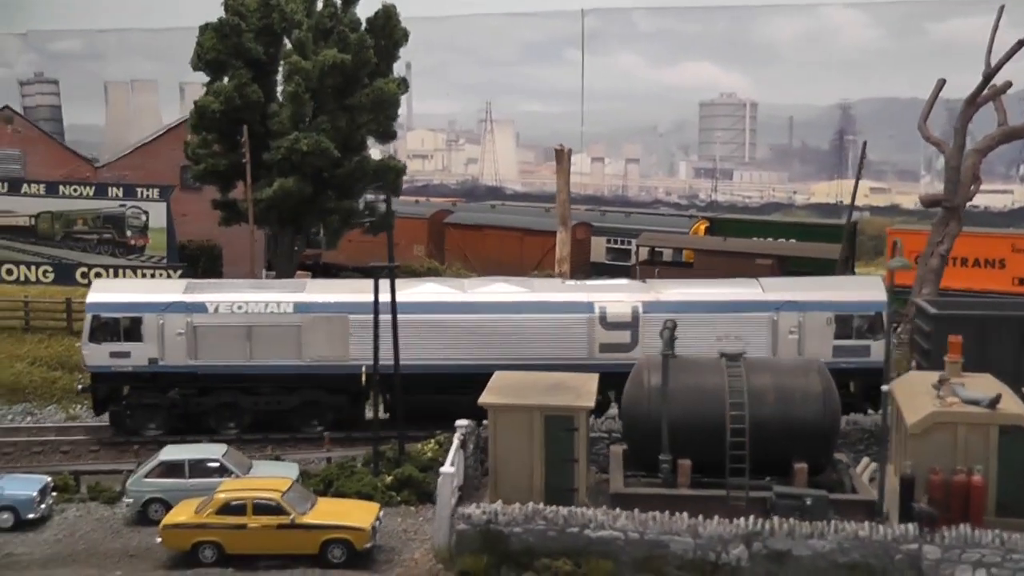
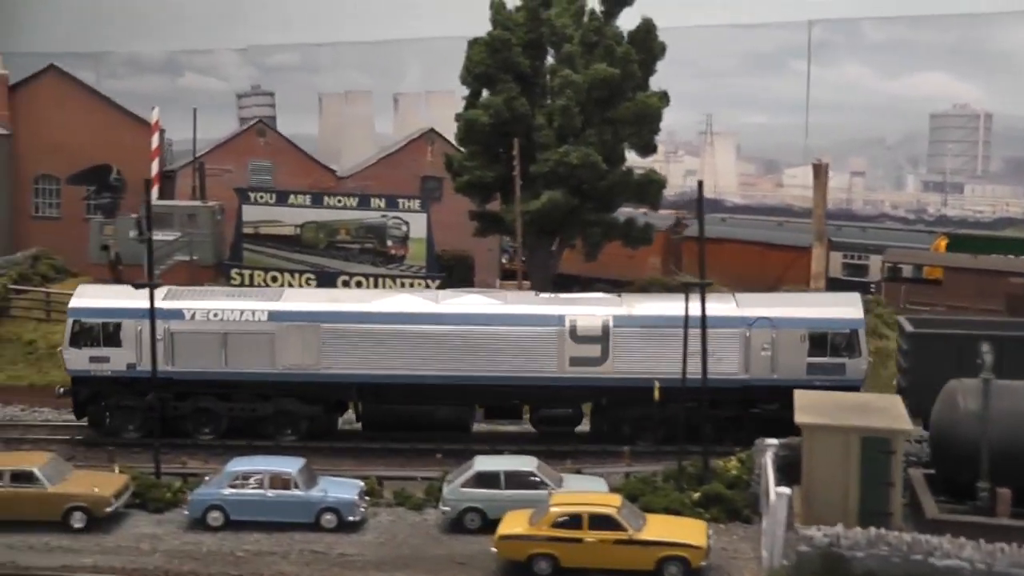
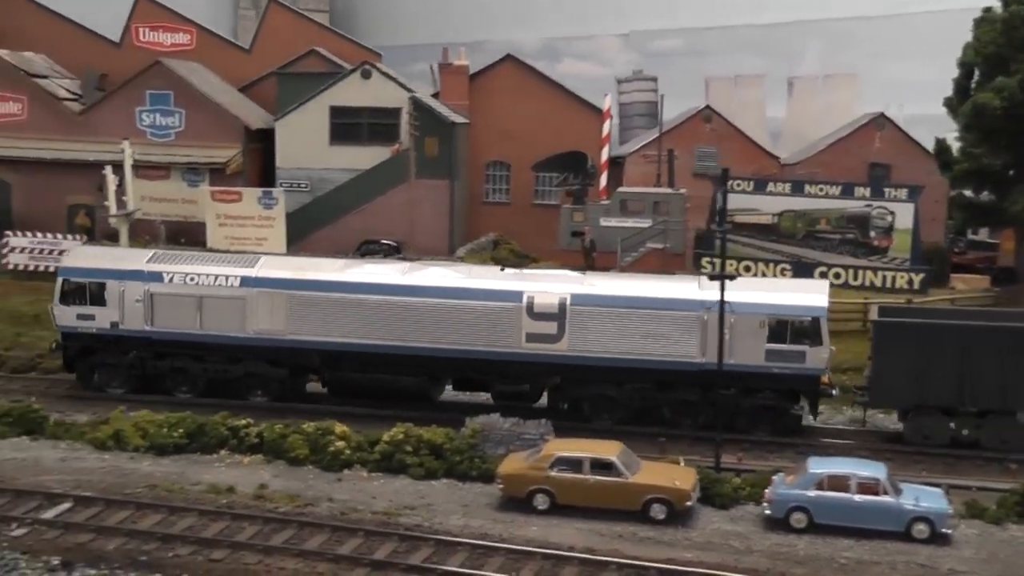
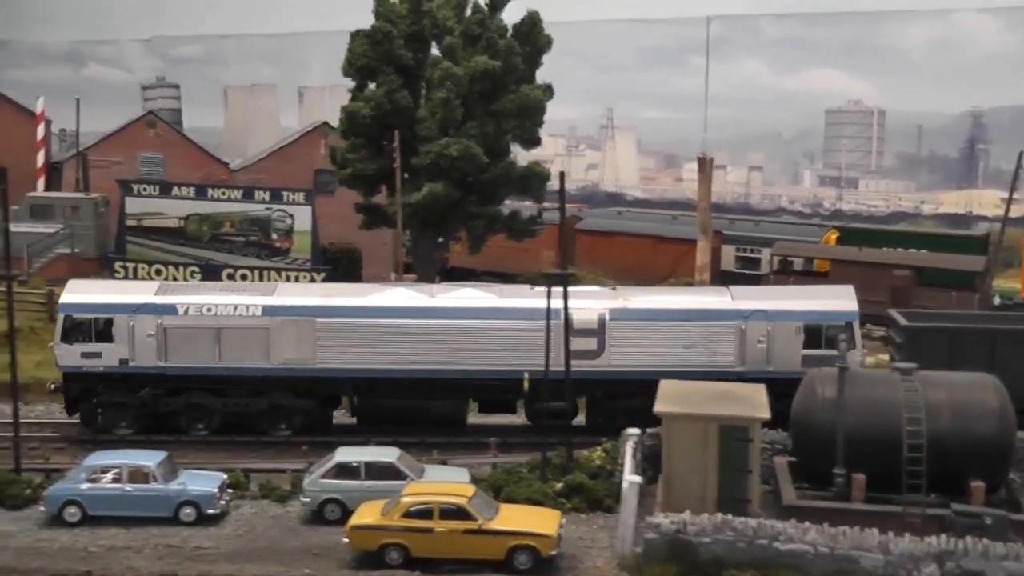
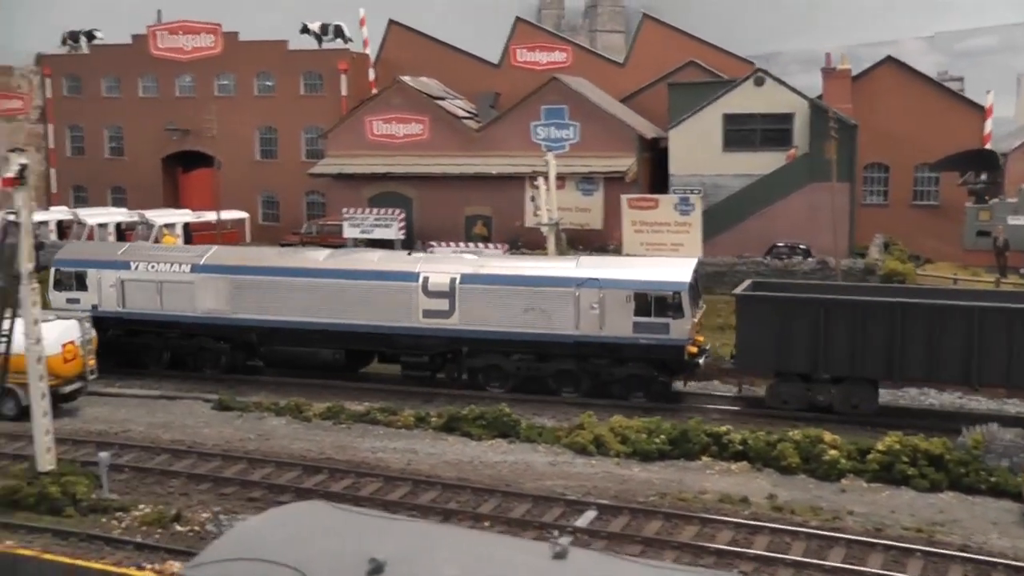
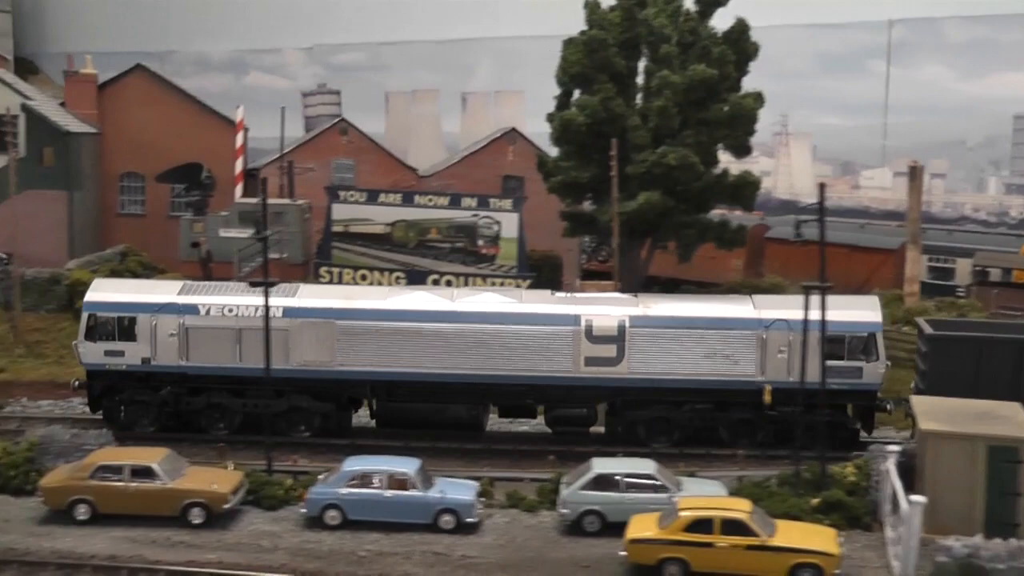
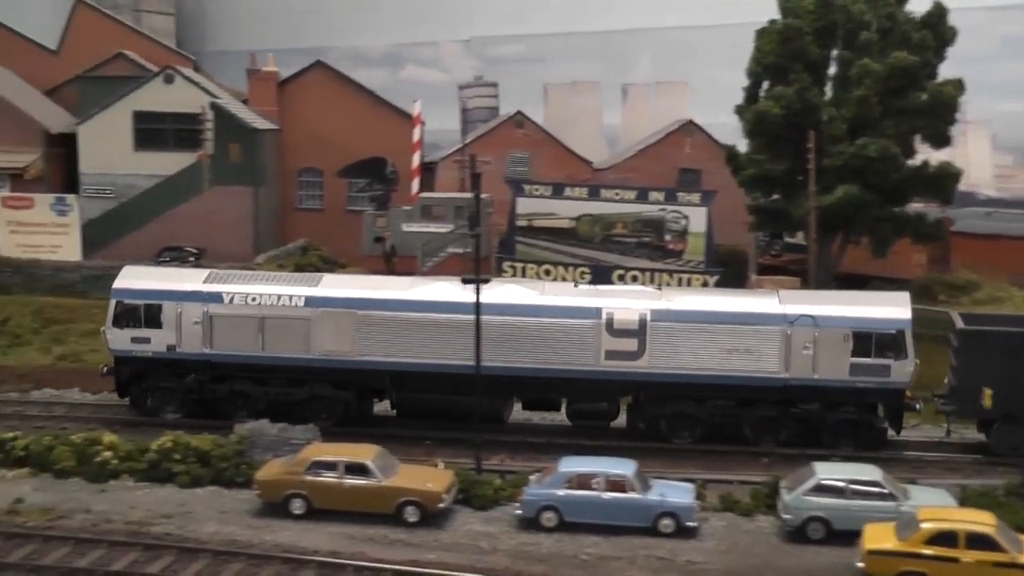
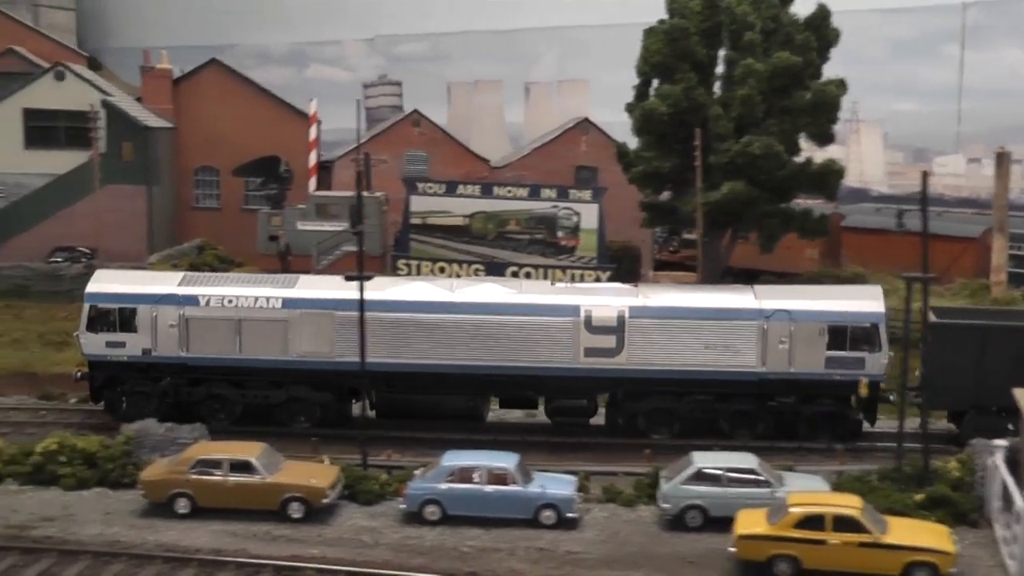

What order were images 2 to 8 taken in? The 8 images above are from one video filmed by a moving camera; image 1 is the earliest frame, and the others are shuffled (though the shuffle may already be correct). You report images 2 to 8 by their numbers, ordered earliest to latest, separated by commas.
4, 2, 6, 8, 7, 3, 5
